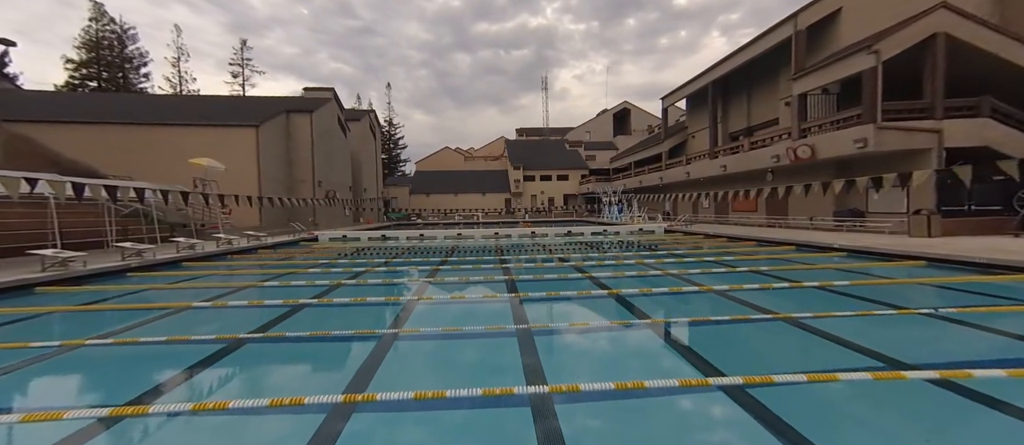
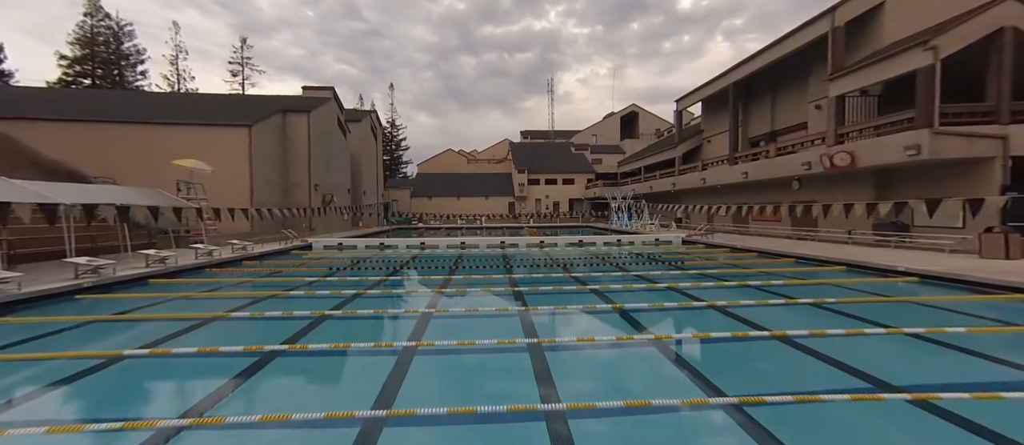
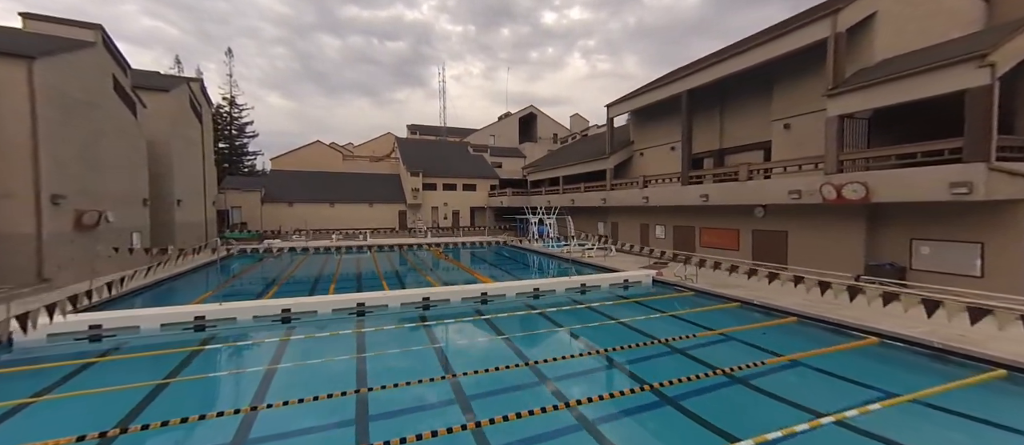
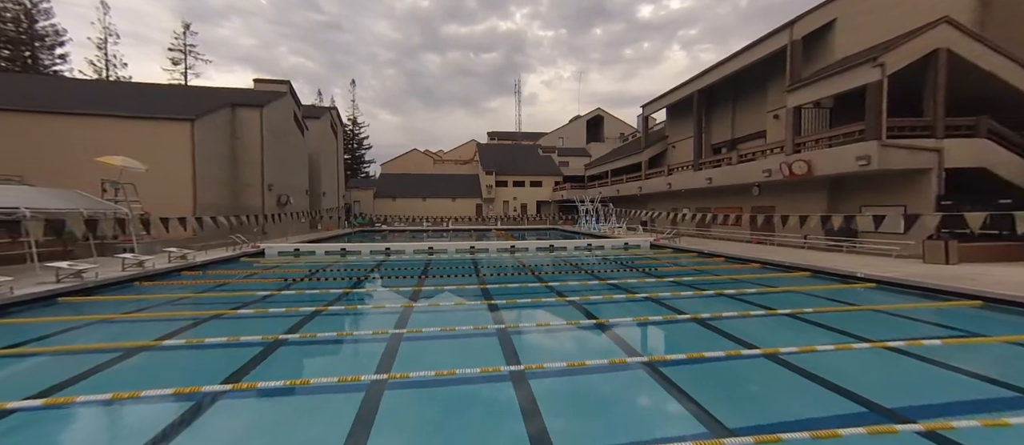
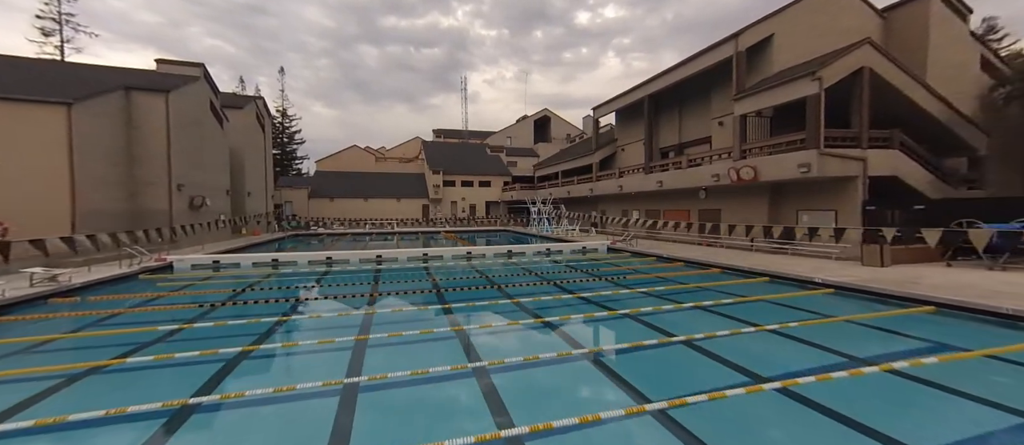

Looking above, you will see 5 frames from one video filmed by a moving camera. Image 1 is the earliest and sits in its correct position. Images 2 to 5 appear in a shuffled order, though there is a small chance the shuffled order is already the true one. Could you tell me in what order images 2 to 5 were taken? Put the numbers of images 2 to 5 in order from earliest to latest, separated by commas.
2, 4, 5, 3
